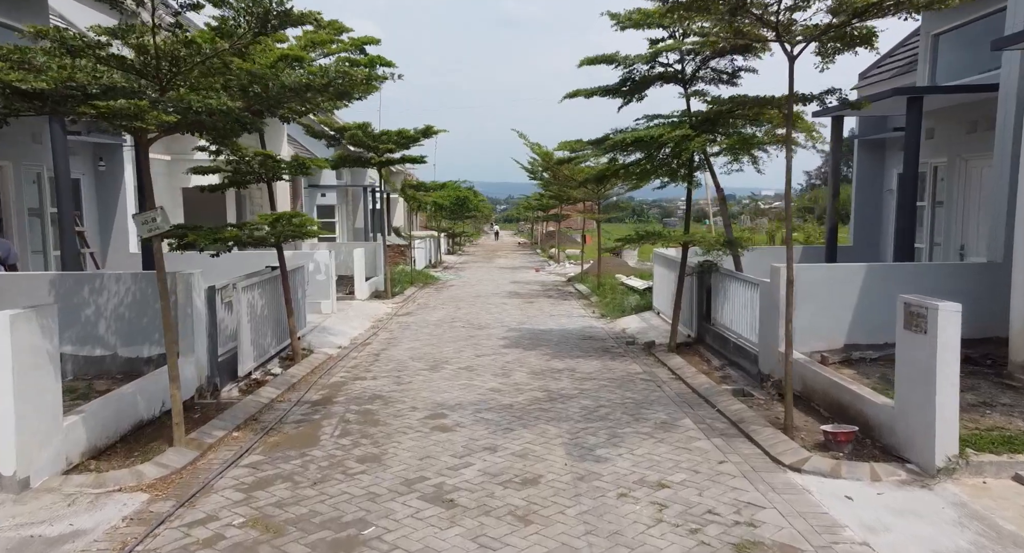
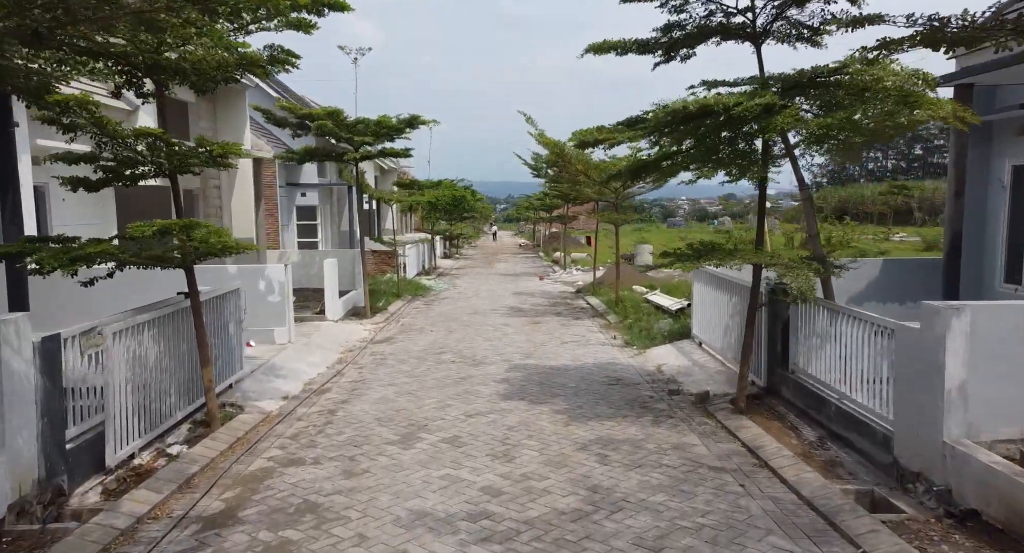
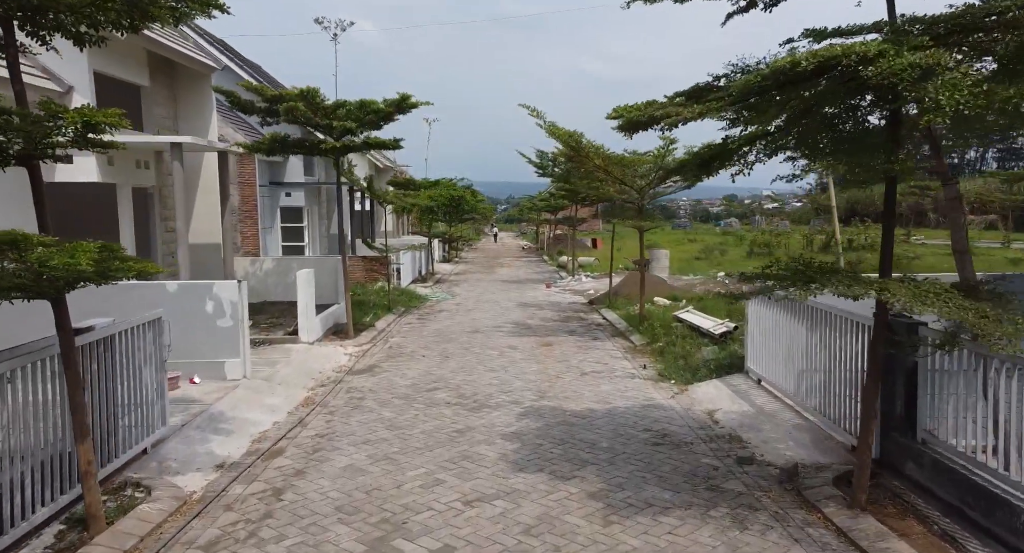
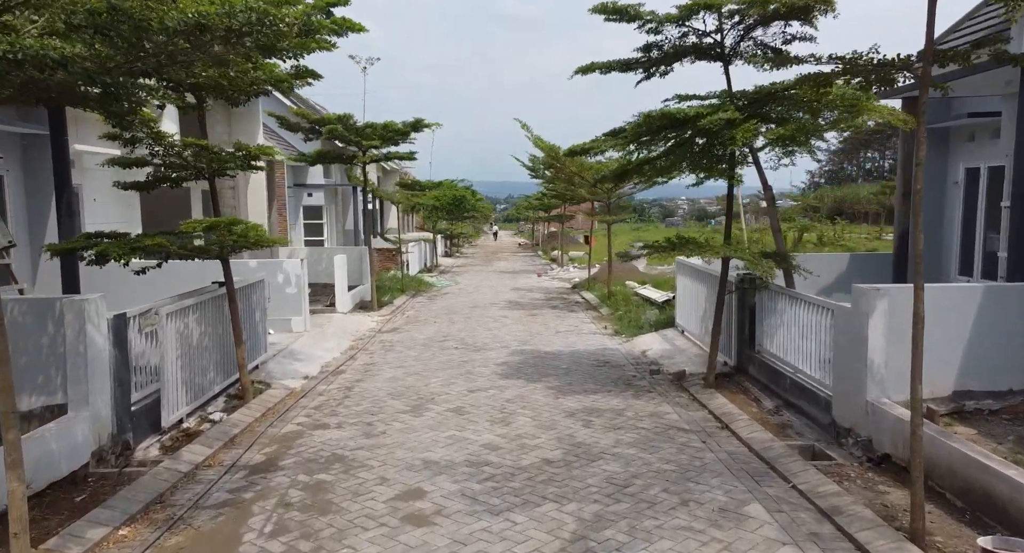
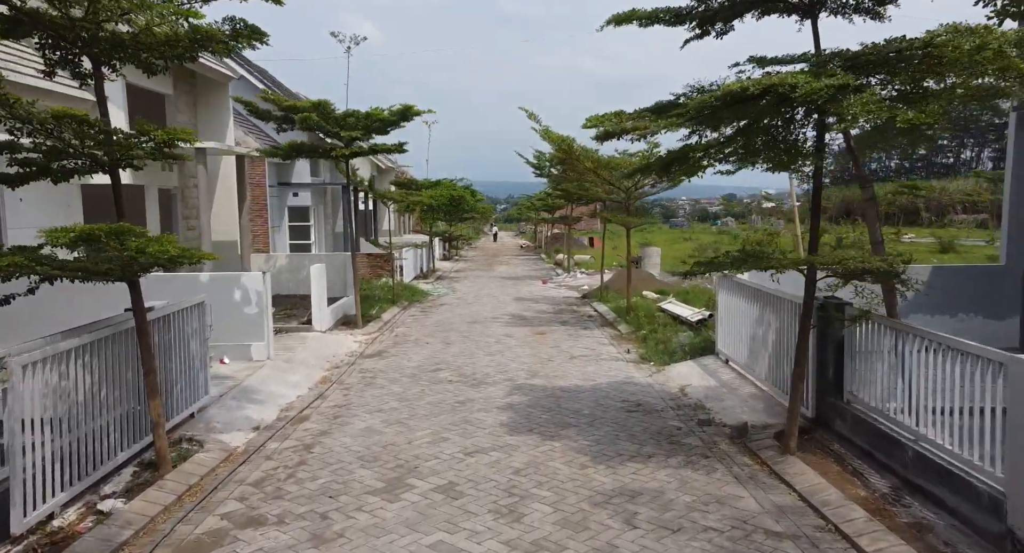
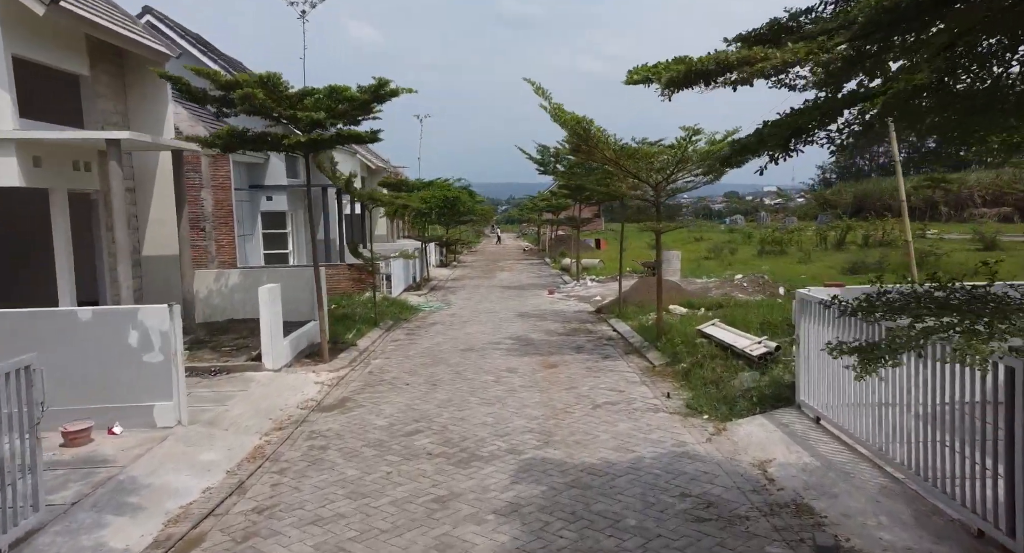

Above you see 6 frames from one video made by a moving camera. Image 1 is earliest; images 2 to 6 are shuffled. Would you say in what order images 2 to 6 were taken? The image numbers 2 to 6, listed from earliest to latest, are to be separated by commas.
4, 2, 5, 3, 6
